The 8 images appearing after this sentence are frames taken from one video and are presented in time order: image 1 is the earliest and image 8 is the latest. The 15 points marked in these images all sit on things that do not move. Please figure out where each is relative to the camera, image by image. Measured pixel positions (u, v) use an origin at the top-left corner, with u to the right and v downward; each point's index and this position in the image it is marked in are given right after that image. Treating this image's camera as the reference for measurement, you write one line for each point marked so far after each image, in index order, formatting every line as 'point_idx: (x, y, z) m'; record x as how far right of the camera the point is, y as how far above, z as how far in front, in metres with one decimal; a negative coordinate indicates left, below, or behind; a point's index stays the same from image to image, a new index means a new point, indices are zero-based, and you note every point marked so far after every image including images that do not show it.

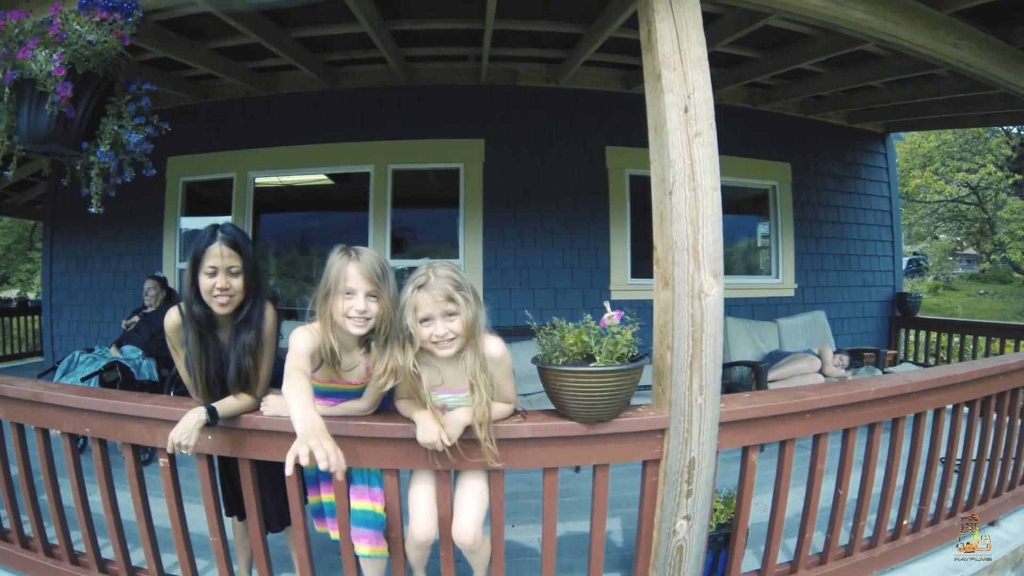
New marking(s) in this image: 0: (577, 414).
0: (+0.2, -0.3, +1.4) m
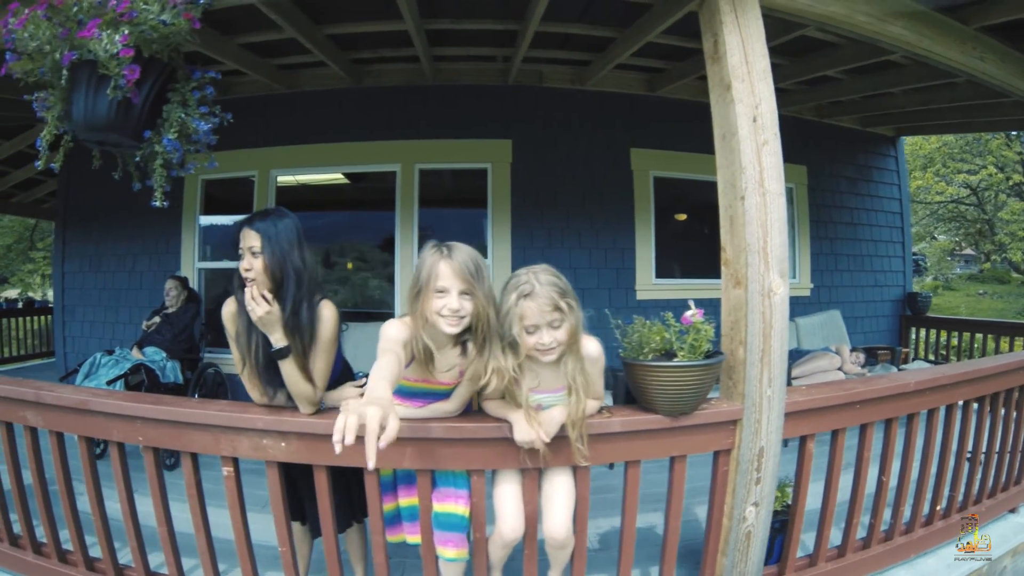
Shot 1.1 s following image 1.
0: (+0.4, -0.3, +1.4) m
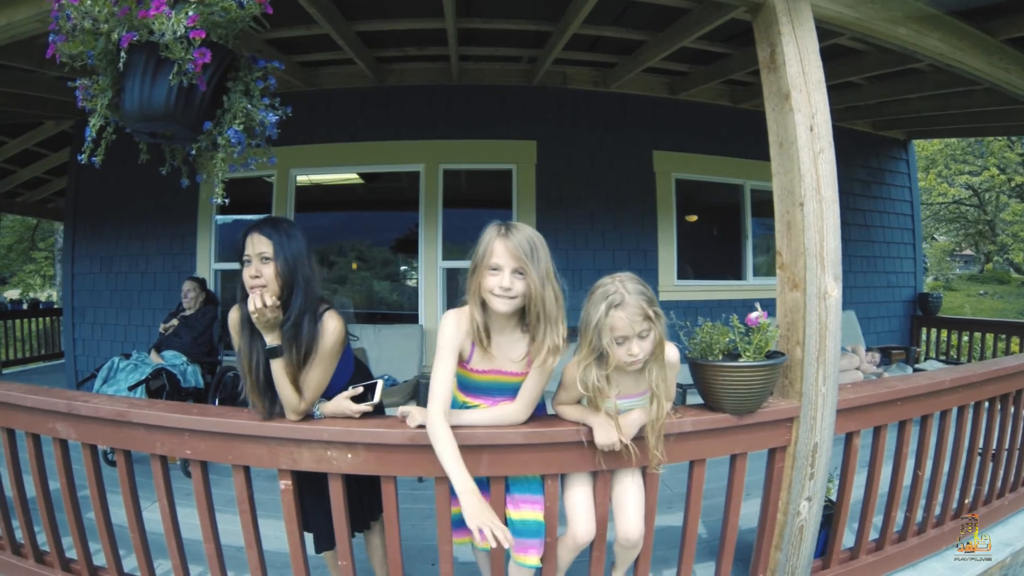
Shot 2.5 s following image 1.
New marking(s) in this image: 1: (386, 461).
0: (+0.6, -0.3, +1.4) m
1: (-0.4, -0.4, +1.4) m
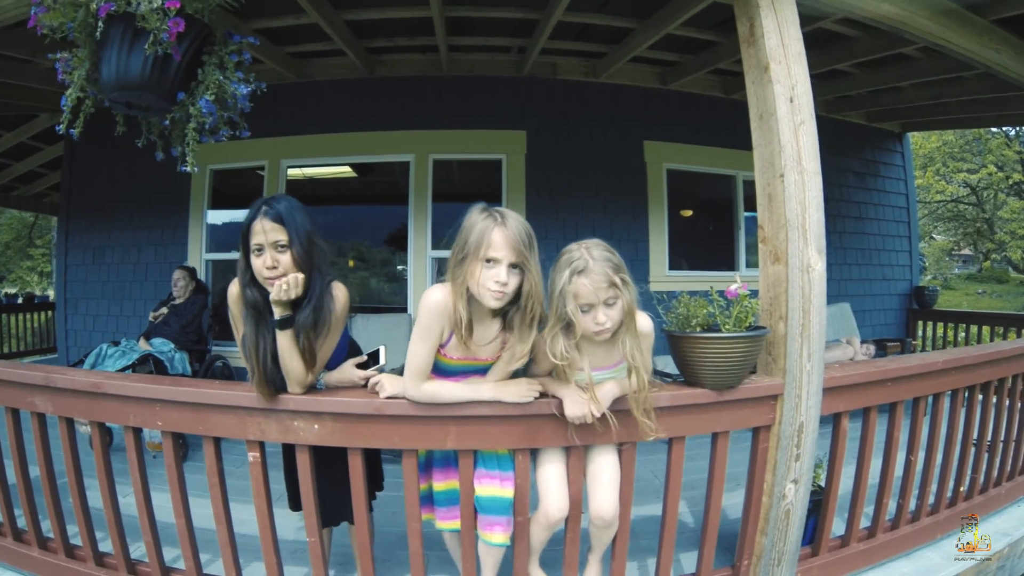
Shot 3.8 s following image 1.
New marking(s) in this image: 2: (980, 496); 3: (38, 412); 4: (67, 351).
0: (+0.5, -0.2, +1.4) m
1: (-0.4, -0.4, +1.3) m
2: (+2.3, -1.0, +2.6) m
3: (-1.7, -0.4, +1.9) m
4: (-4.5, -0.6, +5.2) m
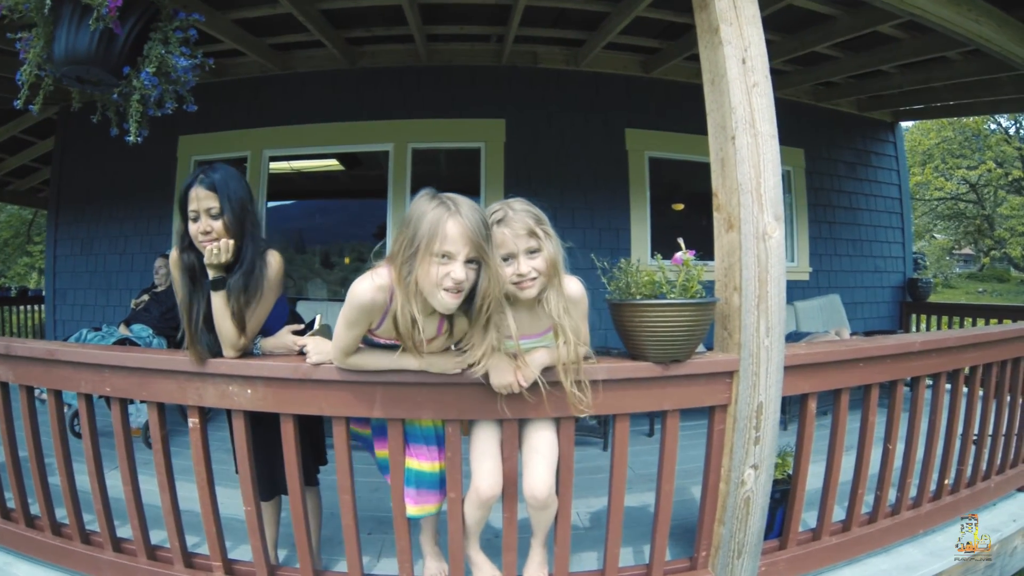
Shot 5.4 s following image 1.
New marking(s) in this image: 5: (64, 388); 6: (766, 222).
0: (+0.4, -0.2, +1.4) m
1: (-0.6, -0.3, +1.3) m
2: (+2.2, -1.0, +2.5) m
3: (-1.8, -0.3, +1.8) m
4: (-4.6, -0.6, +5.2) m
5: (-1.4, -0.3, +1.7) m
6: (+0.7, +0.2, +1.5) m
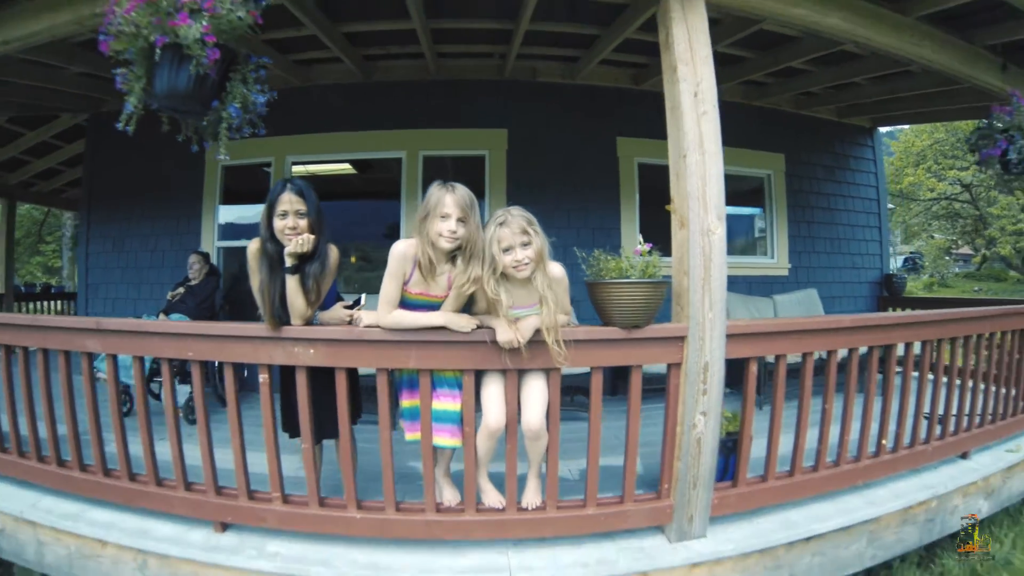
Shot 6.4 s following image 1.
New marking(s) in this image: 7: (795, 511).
0: (+0.4, -0.1, +1.8) m
1: (-0.6, -0.2, +1.7) m
2: (+2.2, -0.9, +2.9) m
3: (-1.8, -0.3, +2.3) m
4: (-4.6, -0.5, +5.7) m
5: (-1.4, -0.3, +2.1) m
6: (+0.7, +0.2, +1.9) m
7: (+1.3, -1.0, +2.4) m
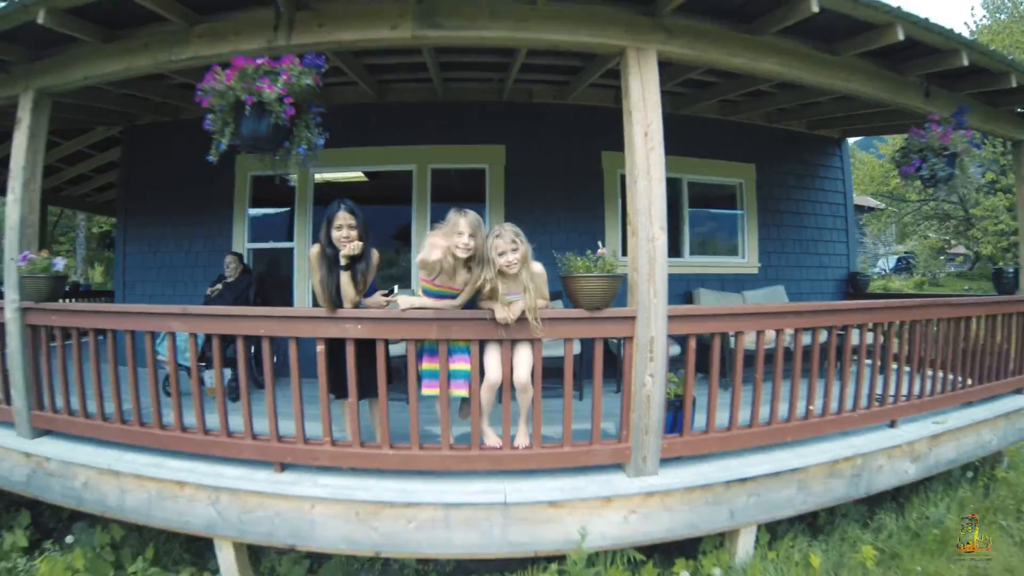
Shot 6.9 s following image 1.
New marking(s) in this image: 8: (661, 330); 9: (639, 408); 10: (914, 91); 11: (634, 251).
0: (+0.3, -0.1, +2.4) m
1: (-0.6, -0.2, +2.4) m
2: (+2.2, -0.9, +3.6) m
3: (-1.8, -0.2, +2.9) m
4: (-4.6, -0.5, +6.3) m
5: (-1.5, -0.2, +2.7) m
6: (+0.7, +0.3, +2.5) m
7: (+1.3, -1.0, +3.1) m
8: (+0.7, -0.2, +2.5) m
9: (+0.6, -0.6, +2.6) m
10: (+3.2, +1.5, +4.1) m
11: (+0.6, +0.2, +2.6) m
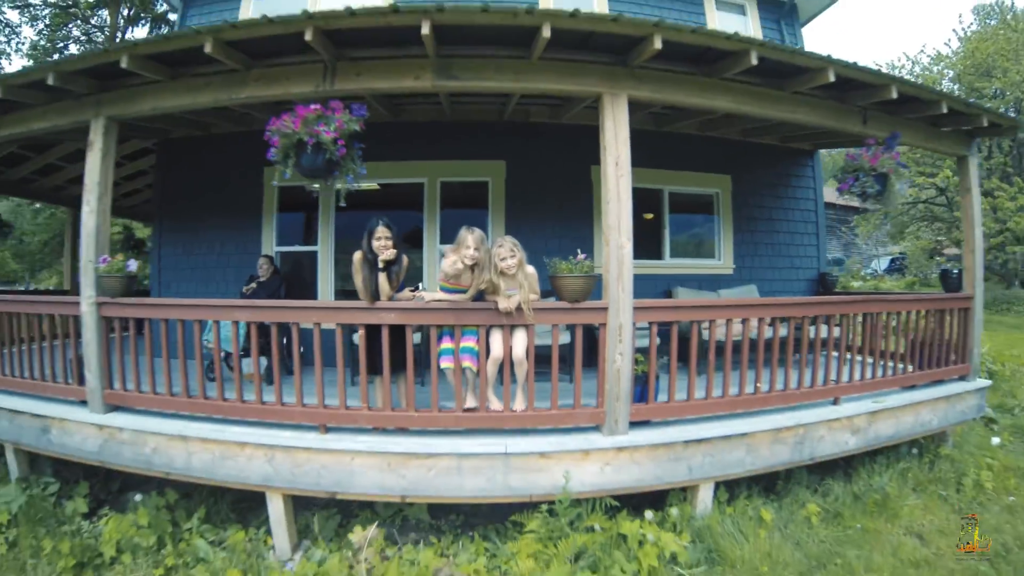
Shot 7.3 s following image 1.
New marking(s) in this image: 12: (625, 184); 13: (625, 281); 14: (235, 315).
0: (+0.3, -0.1, +3.1) m
1: (-0.6, -0.2, +3.0) m
2: (+2.2, -0.9, +4.2) m
3: (-1.8, -0.2, +3.6) m
4: (-4.6, -0.5, +7.0) m
5: (-1.5, -0.2, +3.4) m
6: (+0.7, +0.3, +3.2) m
7: (+1.3, -1.0, +3.7) m
8: (+0.7, -0.2, +3.2) m
9: (+0.6, -0.6, +3.3) m
10: (+3.2, +1.6, +4.8) m
11: (+0.6, +0.2, +3.3) m
12: (+0.7, +0.6, +3.2) m
13: (+0.7, 0.0, +3.2) m
14: (-1.9, -0.2, +3.5) m
